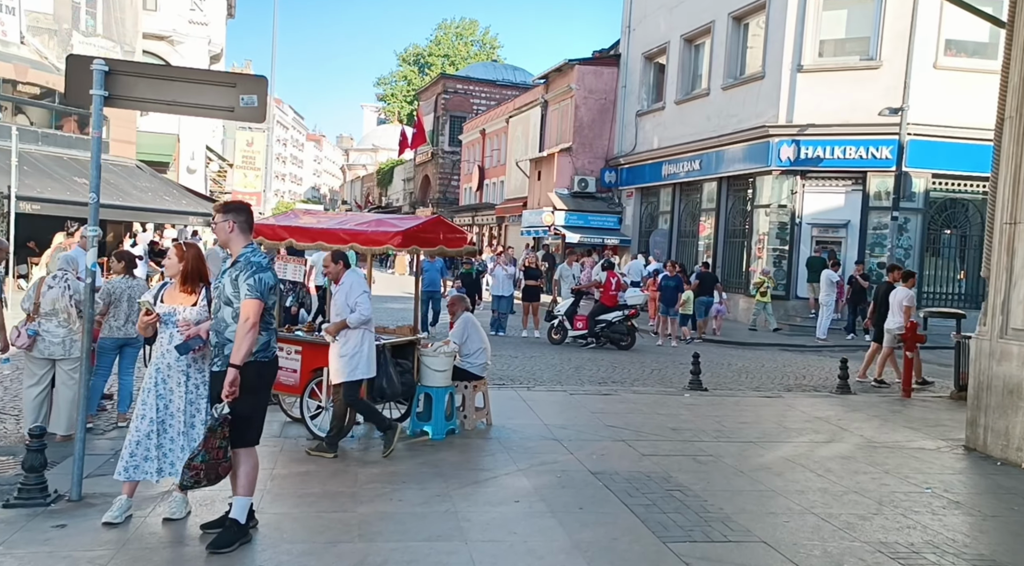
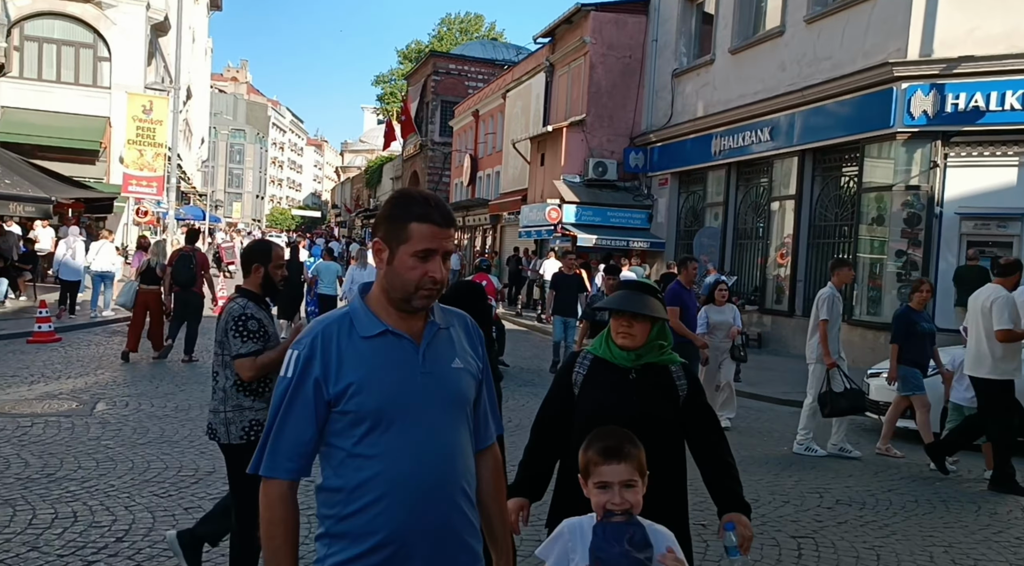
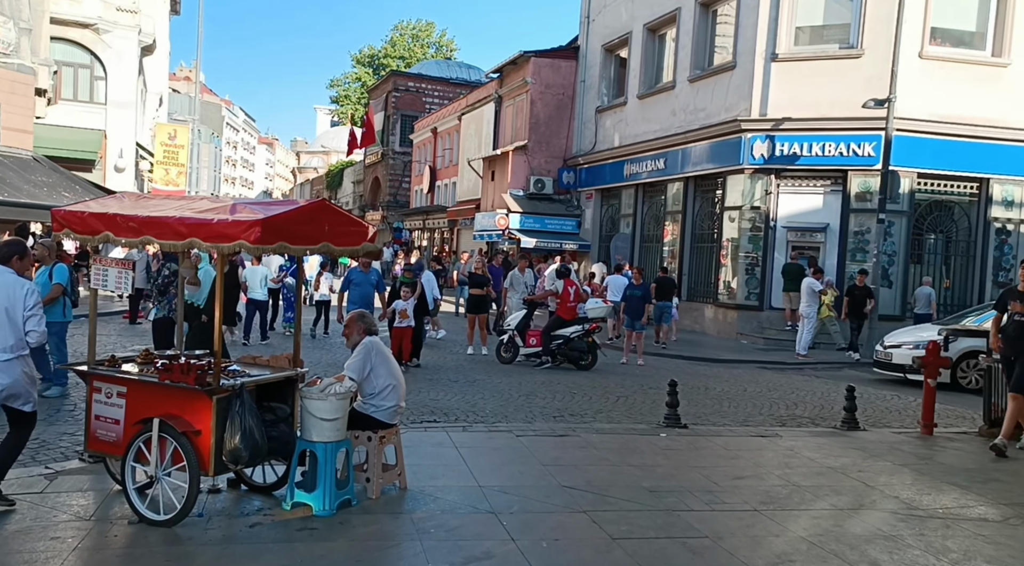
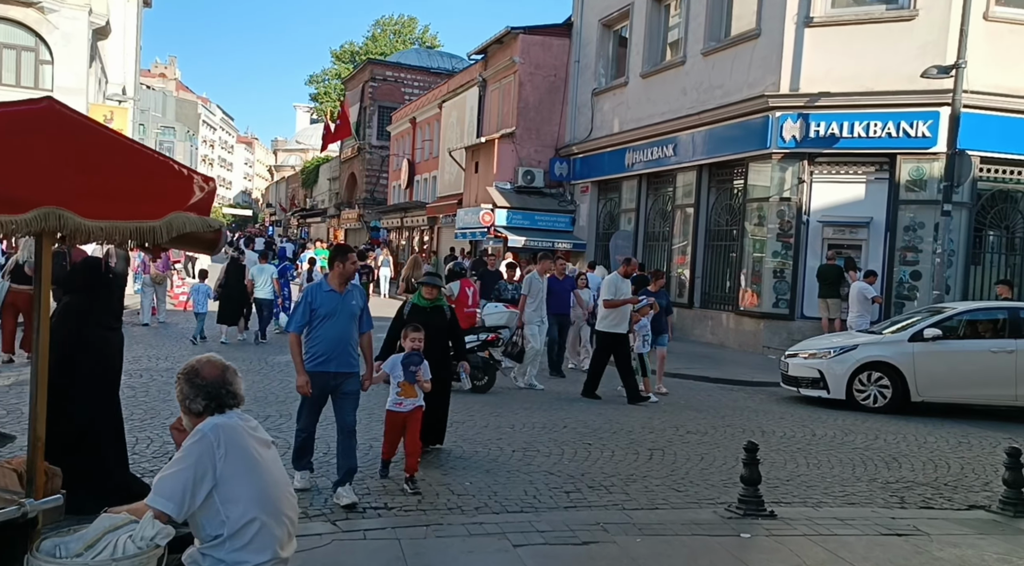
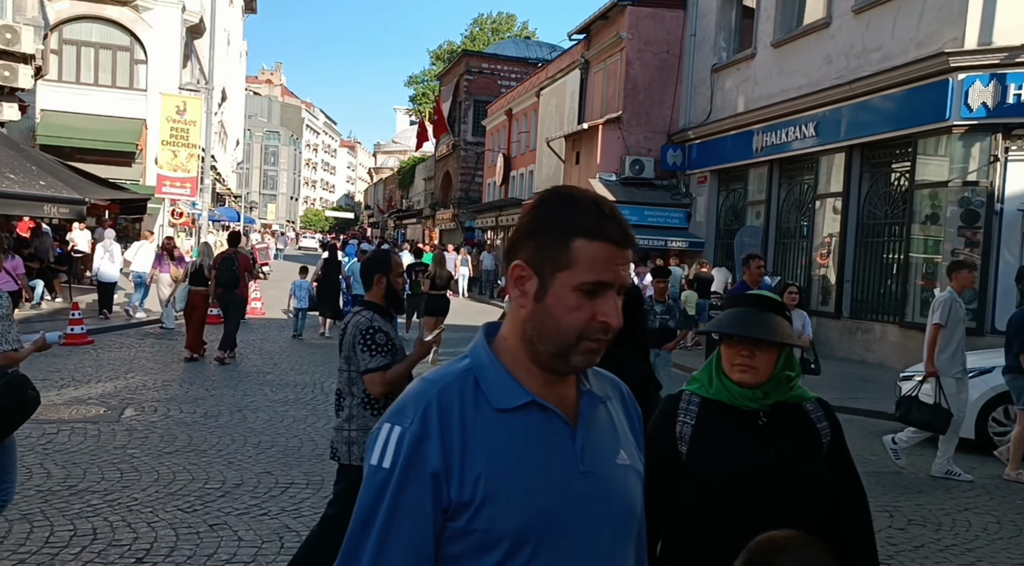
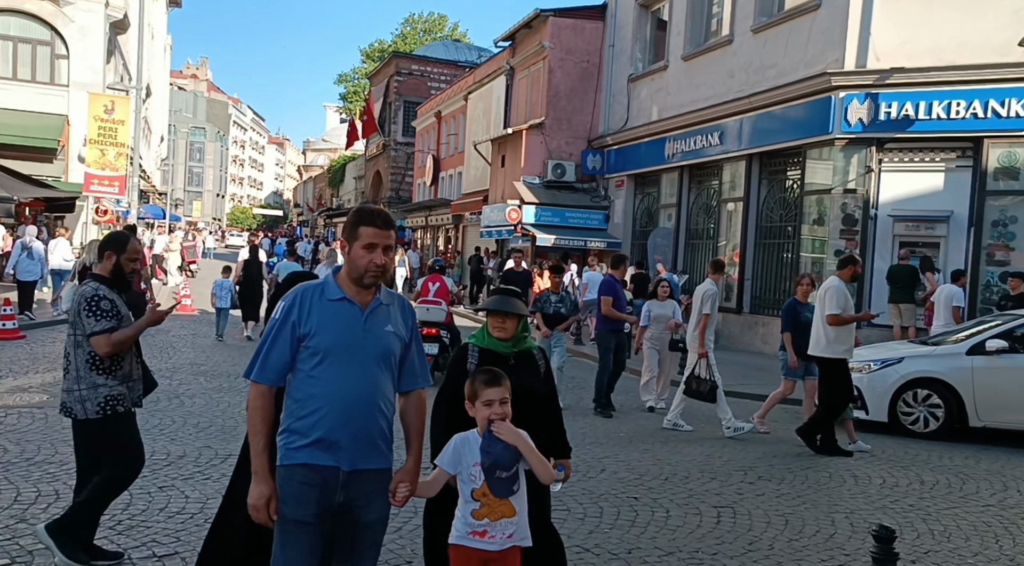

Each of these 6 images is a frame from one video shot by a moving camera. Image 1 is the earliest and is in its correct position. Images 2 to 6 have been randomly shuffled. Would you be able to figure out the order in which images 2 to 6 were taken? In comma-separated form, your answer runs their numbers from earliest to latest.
3, 4, 6, 2, 5
